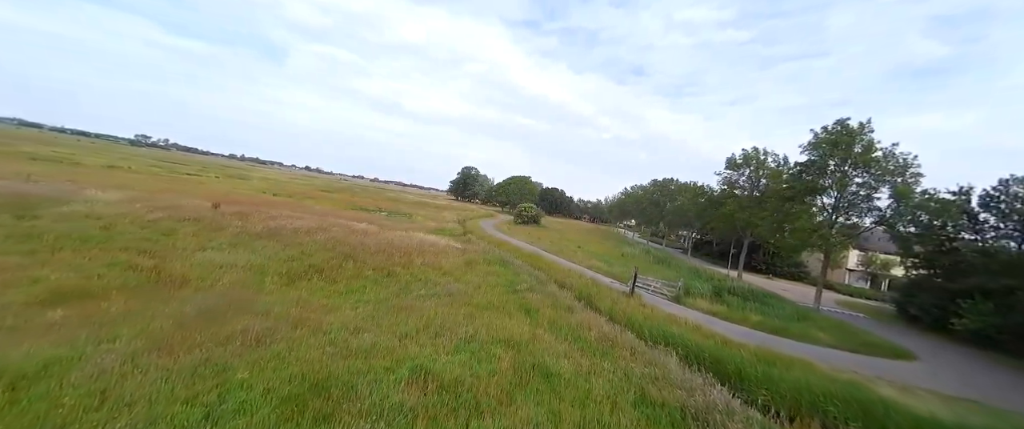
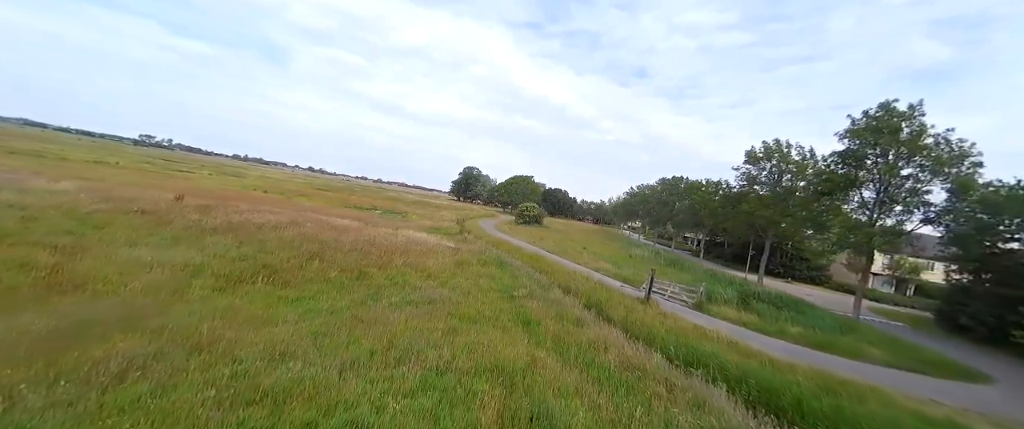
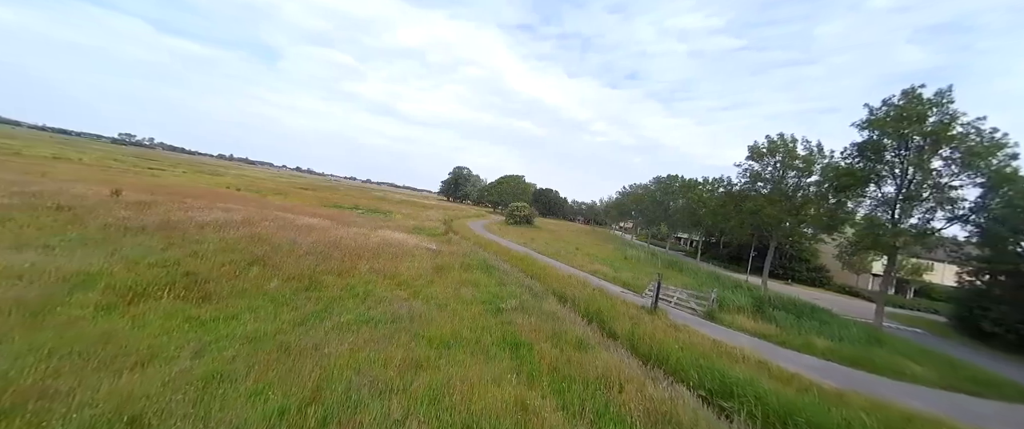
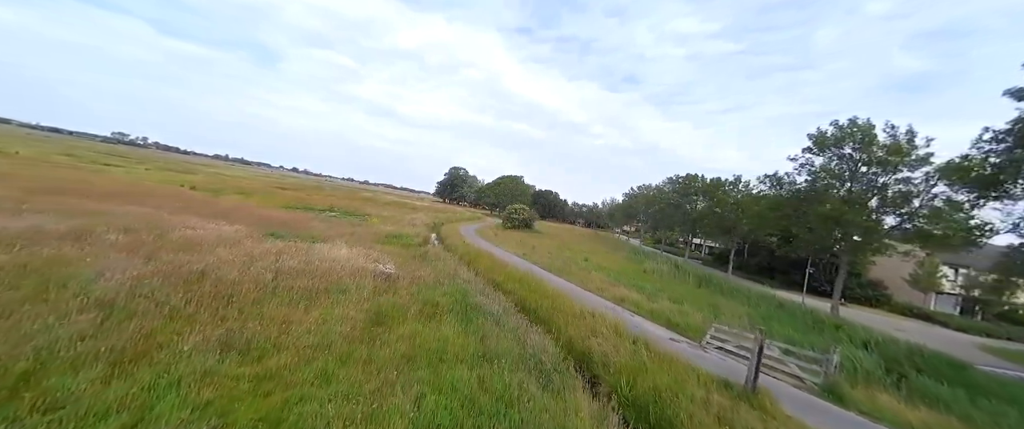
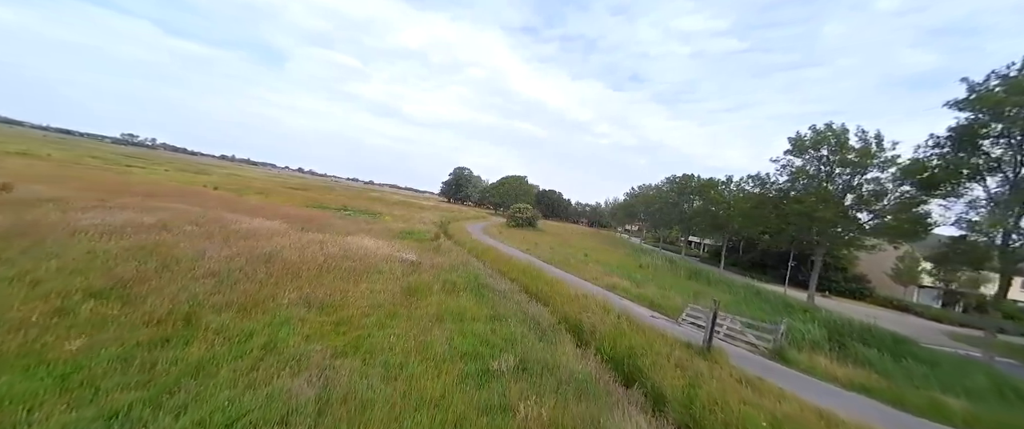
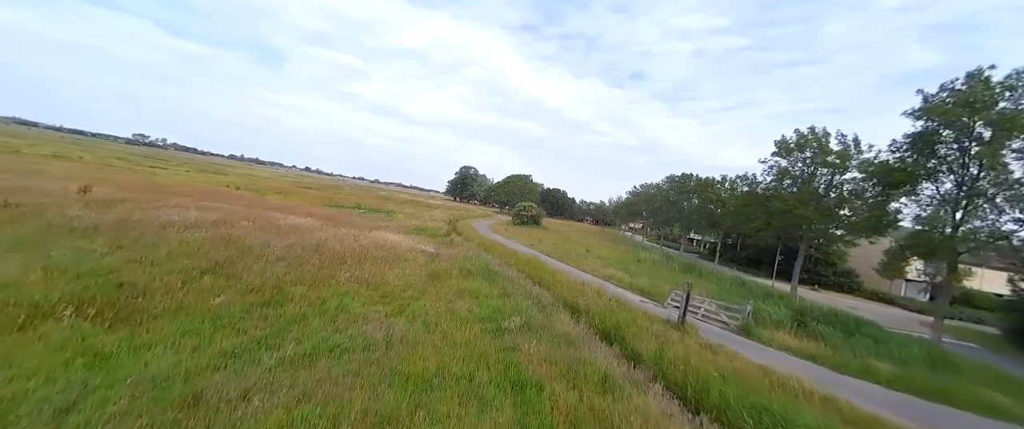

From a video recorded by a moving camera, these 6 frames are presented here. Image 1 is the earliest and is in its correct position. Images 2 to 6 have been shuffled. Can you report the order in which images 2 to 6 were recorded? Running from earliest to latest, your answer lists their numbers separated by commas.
2, 3, 6, 5, 4
